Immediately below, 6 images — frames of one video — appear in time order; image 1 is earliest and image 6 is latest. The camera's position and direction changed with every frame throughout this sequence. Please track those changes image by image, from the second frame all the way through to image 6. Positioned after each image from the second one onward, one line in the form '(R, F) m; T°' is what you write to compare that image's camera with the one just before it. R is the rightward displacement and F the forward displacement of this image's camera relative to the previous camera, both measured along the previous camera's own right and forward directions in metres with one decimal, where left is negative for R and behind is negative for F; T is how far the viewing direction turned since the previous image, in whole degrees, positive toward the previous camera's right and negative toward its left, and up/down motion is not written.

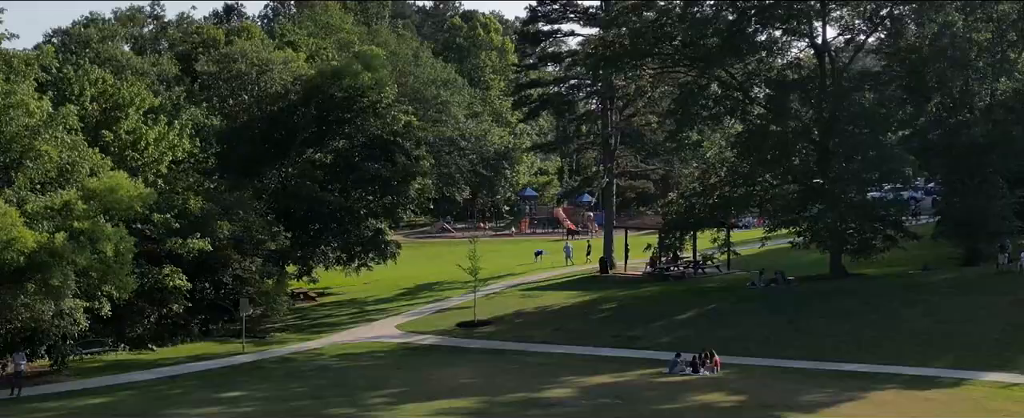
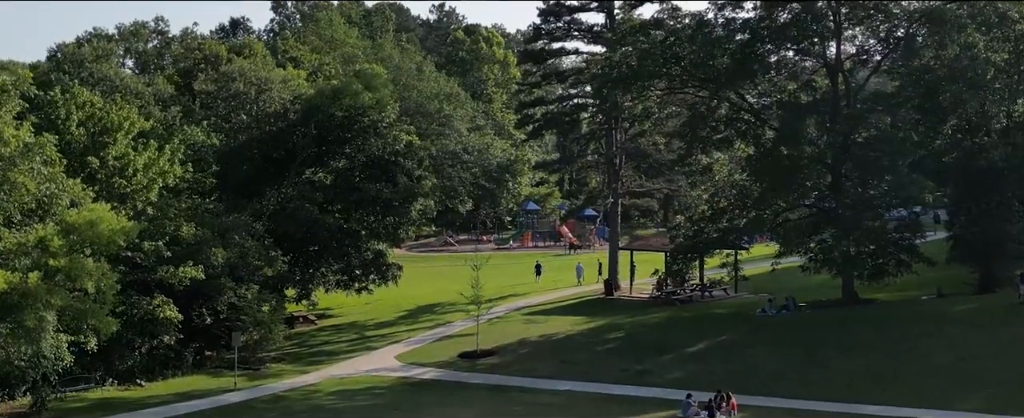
(0.0, +0.6) m; 0°
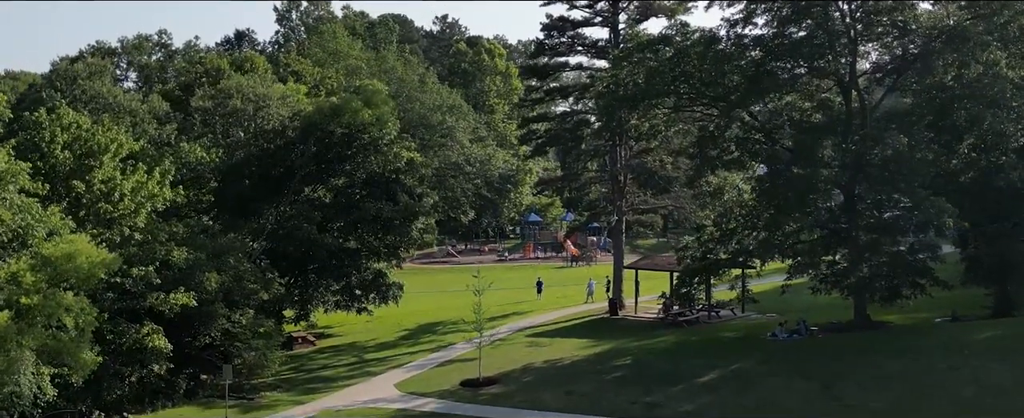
(0.0, +0.6) m; 0°
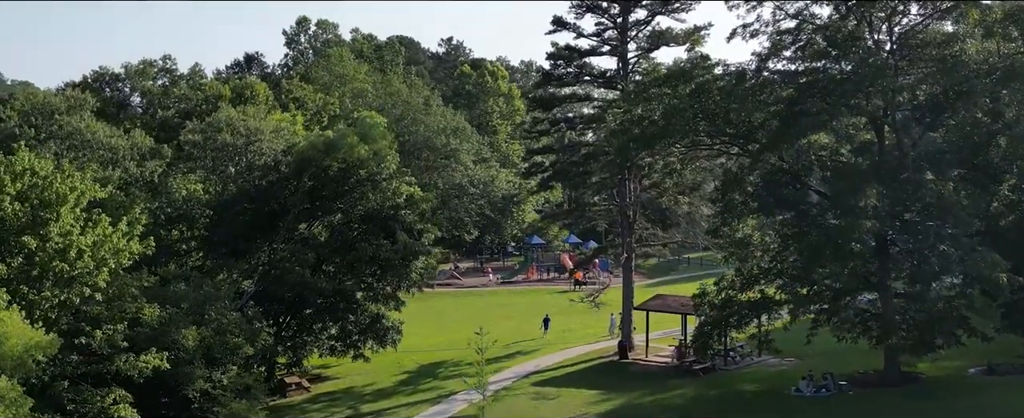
(0.0, +1.6) m; 0°
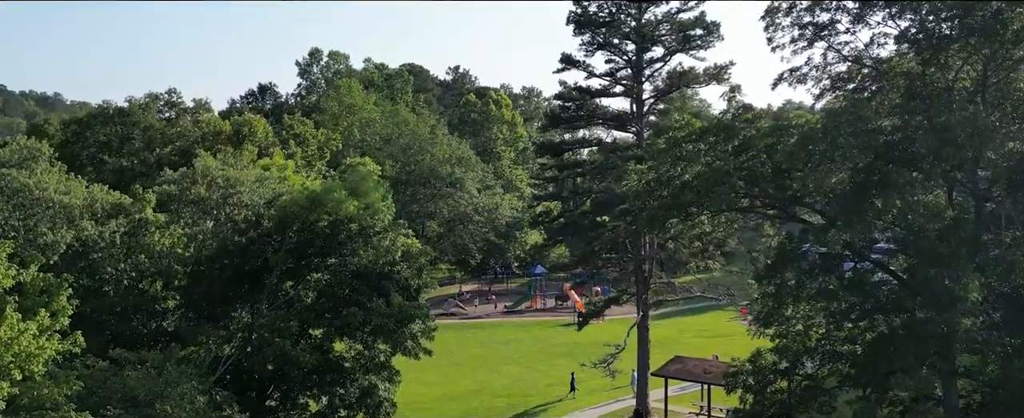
(0.0, +2.8) m; 0°
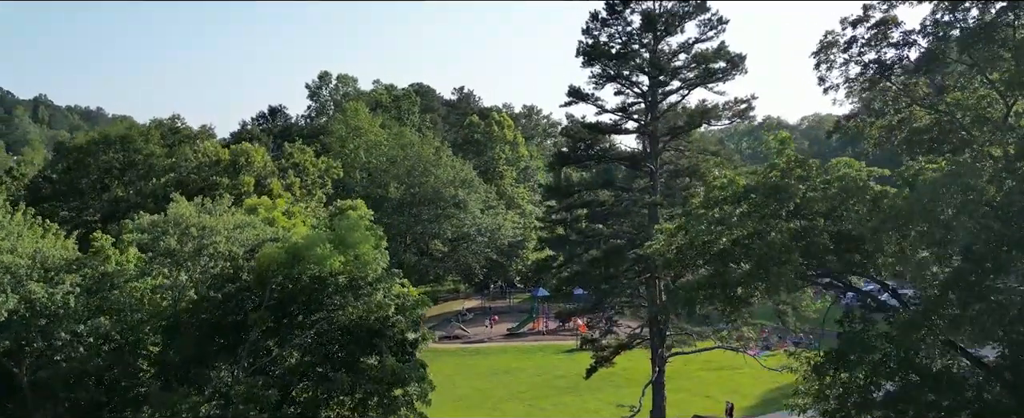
(0.0, +2.5) m; 0°
